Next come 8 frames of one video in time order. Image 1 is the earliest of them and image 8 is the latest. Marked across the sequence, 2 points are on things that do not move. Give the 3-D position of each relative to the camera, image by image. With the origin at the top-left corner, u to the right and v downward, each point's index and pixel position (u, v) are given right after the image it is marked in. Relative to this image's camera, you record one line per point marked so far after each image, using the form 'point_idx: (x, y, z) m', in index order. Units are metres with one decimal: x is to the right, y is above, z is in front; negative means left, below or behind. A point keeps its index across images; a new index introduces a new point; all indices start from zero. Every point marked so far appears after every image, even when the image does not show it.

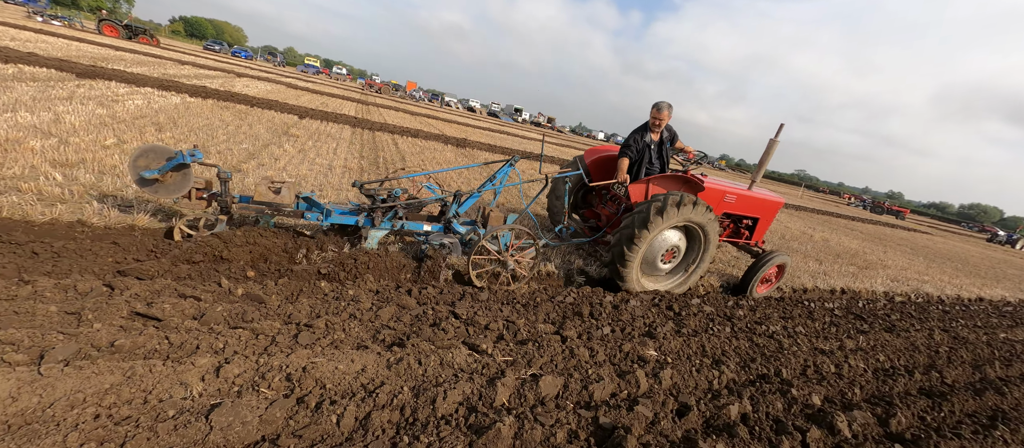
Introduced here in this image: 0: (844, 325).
0: (+3.9, -1.2, +4.4) m
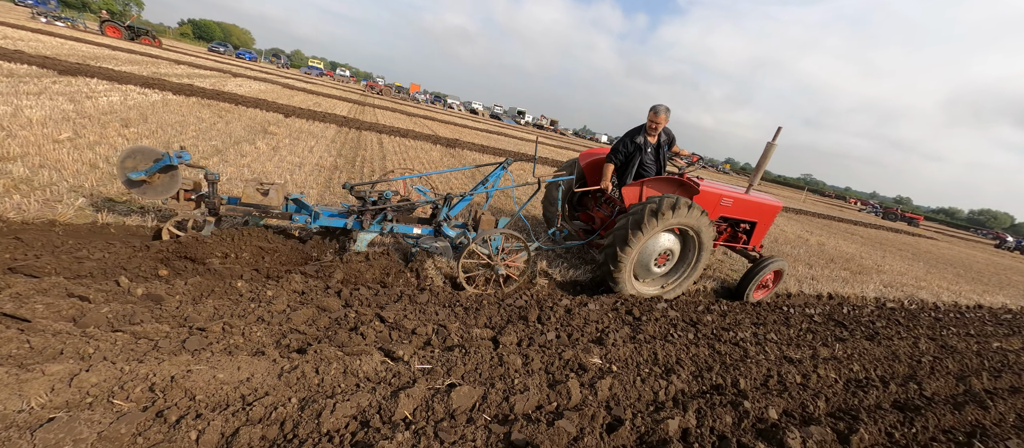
0: (+3.5, -1.2, +4.2) m
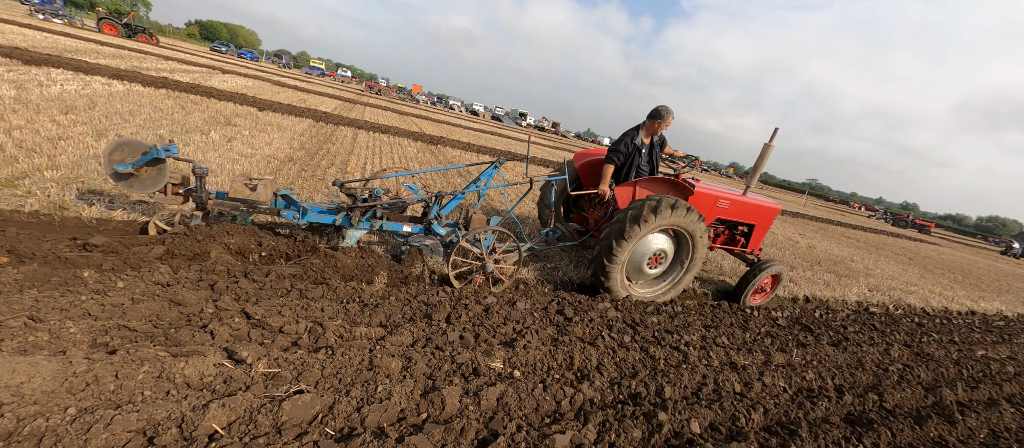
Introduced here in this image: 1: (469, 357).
0: (+2.8, -1.2, +3.9) m
1: (-0.3, -0.8, +2.2) m
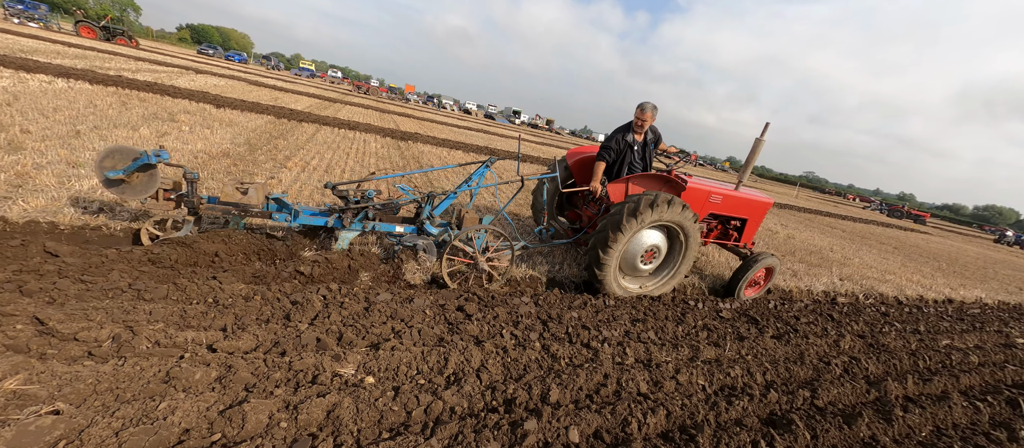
0: (+2.0, -1.0, +3.6) m
1: (-1.1, -0.7, +1.9) m
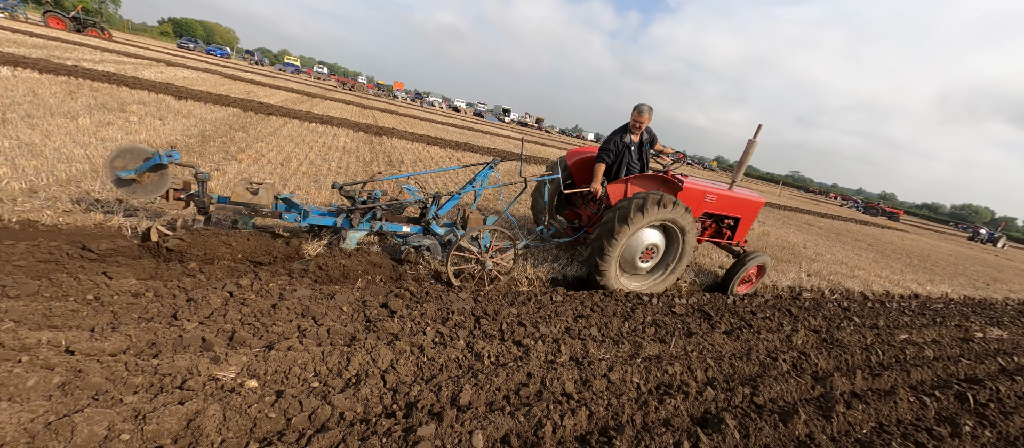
0: (+1.5, -1.0, +3.5) m
1: (-1.6, -0.7, +1.8) m
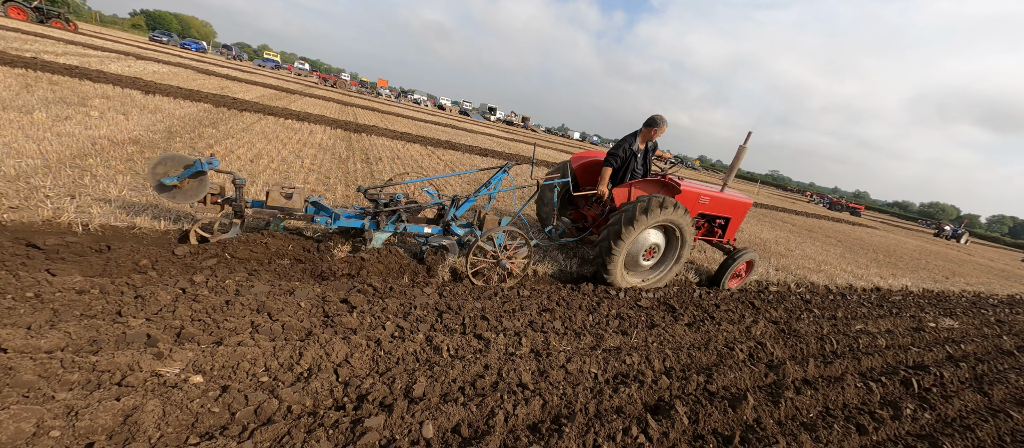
0: (+1.2, -0.9, +3.6) m
1: (-1.8, -0.6, +1.7) m
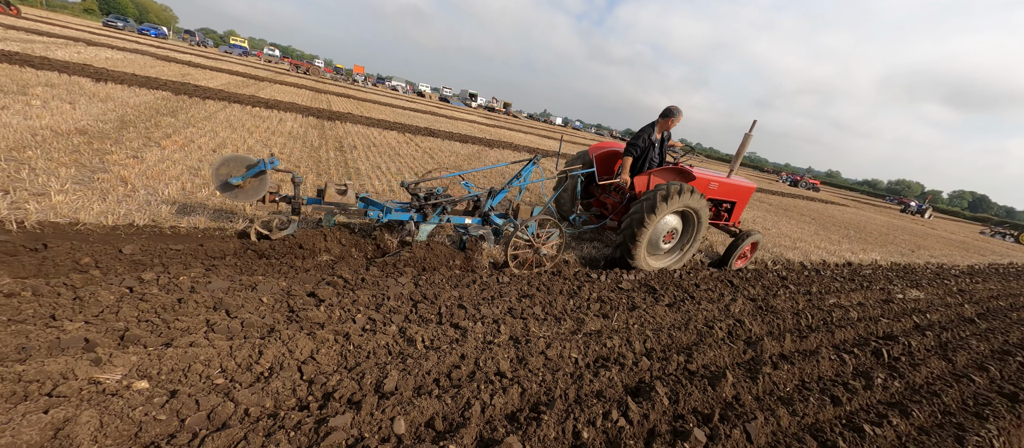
0: (+1.0, -0.7, +3.5) m
1: (-1.9, -0.6, +1.6) m
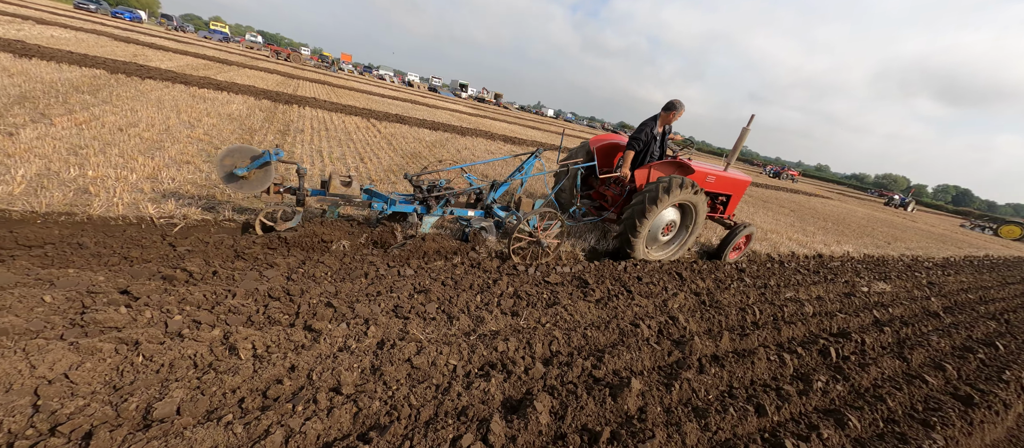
0: (+0.2, -0.6, +3.1) m
1: (-2.7, -0.5, +1.1) m
